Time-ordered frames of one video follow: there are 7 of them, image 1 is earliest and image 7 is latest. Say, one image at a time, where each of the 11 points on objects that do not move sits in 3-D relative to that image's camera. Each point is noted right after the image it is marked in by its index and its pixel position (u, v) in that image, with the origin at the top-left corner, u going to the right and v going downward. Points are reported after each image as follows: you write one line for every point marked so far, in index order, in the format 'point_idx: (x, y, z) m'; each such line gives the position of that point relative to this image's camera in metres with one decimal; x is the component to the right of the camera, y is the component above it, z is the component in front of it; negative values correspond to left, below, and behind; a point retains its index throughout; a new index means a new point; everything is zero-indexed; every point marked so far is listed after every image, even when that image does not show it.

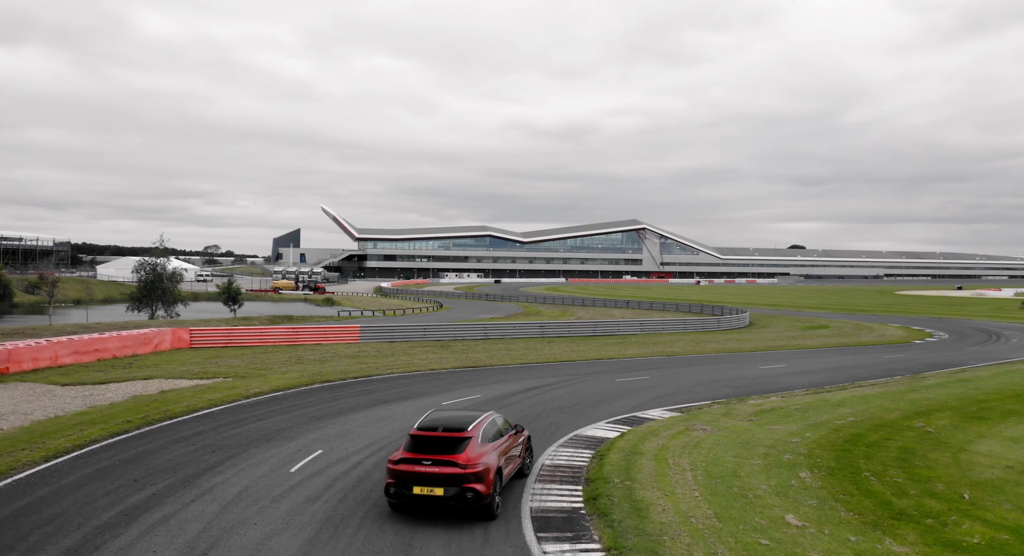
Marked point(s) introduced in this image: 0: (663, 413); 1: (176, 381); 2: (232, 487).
0: (+4.0, -3.6, +18.9) m
1: (-9.3, -3.0, +19.9) m
2: (-4.2, -3.2, +10.7) m
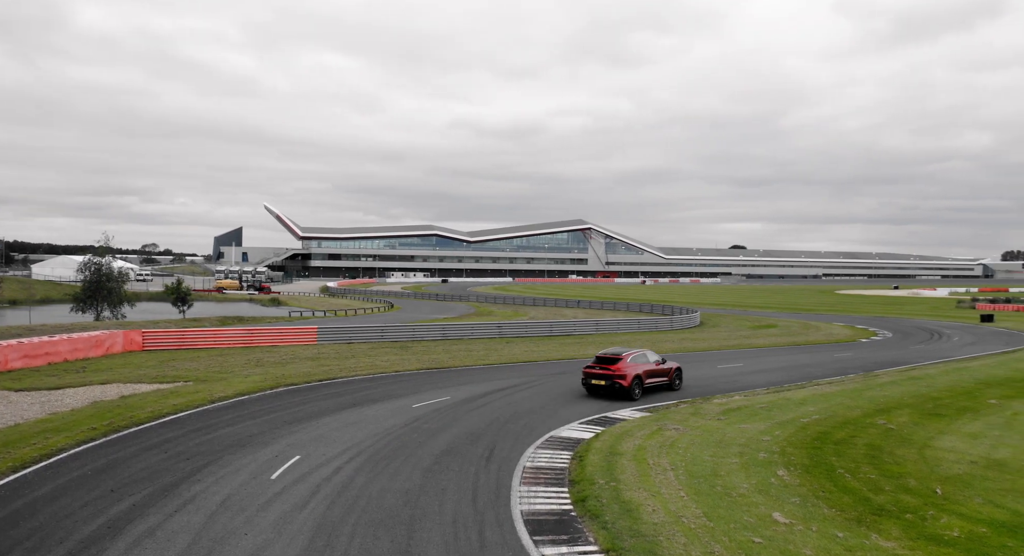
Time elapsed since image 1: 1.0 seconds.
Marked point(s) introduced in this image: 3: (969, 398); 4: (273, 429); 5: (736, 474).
0: (+3.3, -3.7, +19.1) m
1: (-10.0, -3.0, +19.1) m
2: (-4.4, -3.2, +10.4) m
3: (+13.0, -3.6, +20.1) m
4: (-5.1, -3.3, +15.1) m
5: (+4.0, -3.4, +12.3) m
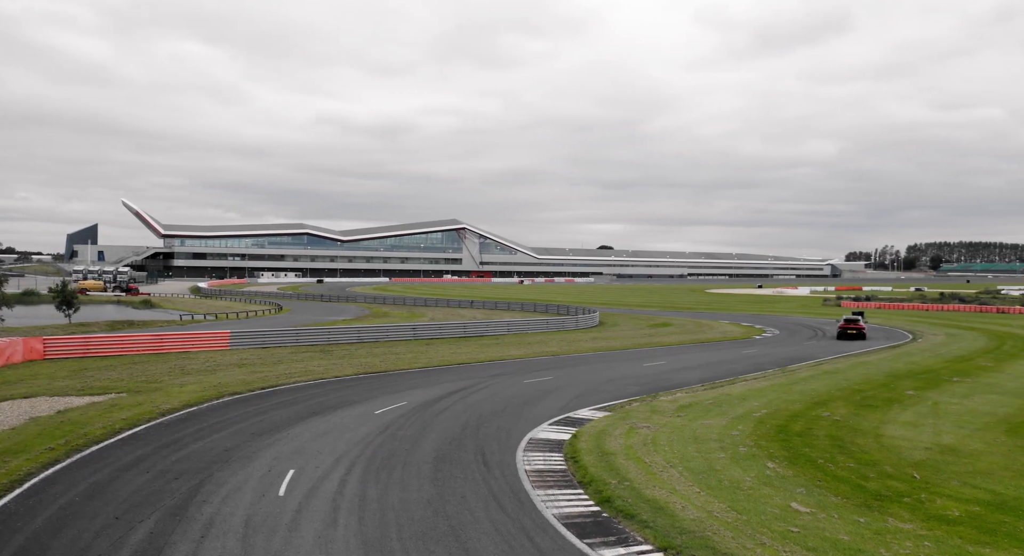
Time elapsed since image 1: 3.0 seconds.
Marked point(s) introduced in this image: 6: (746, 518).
0: (+2.3, -3.7, +19.5) m
1: (-10.9, -3.1, +17.3) m
2: (-3.8, -3.3, +9.6) m
3: (+11.7, -3.7, +22.1) m
4: (-5.4, -3.3, +14.2) m
5: (+4.1, -3.5, +12.9) m
6: (+3.3, -3.4, +10.0) m
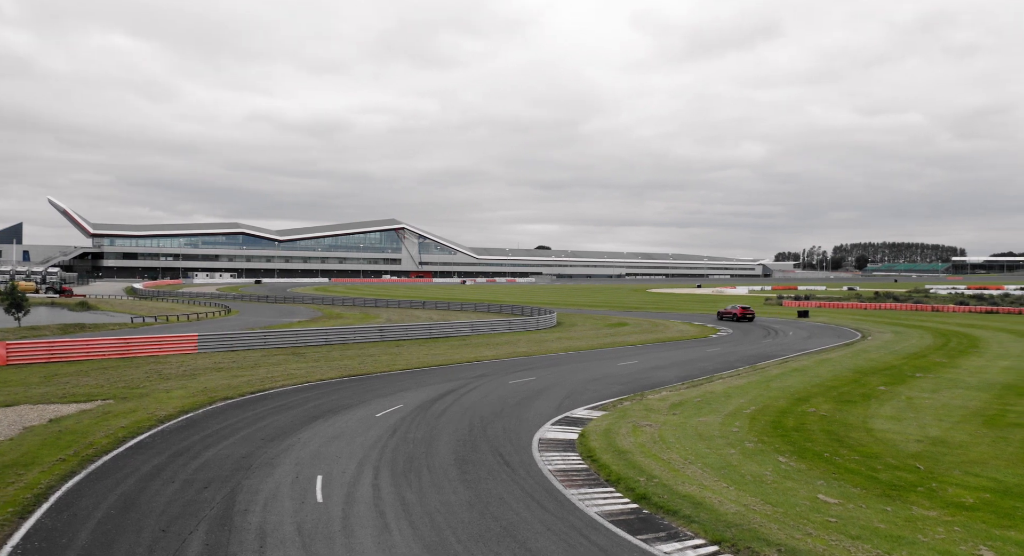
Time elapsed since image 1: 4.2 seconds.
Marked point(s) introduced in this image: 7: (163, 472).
0: (+2.2, -3.8, +19.8) m
1: (-10.7, -3.1, +16.6) m
2: (-3.1, -3.3, +9.5) m
3: (+11.4, -3.7, +23.1) m
4: (-5.0, -3.4, +14.0) m
5: (+4.5, -3.5, +13.4) m
6: (+4.0, -3.4, +10.4) m
7: (-5.9, -3.3, +11.9) m
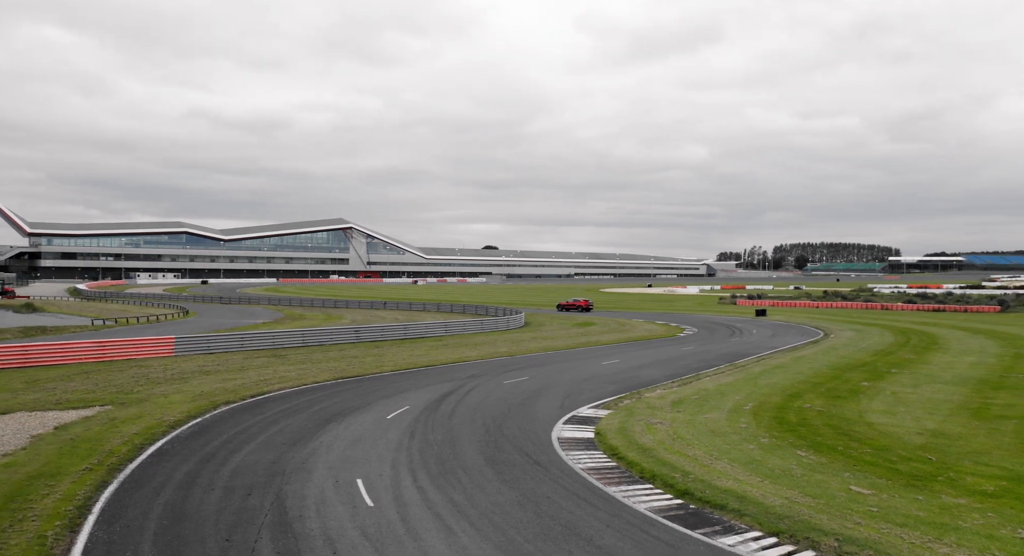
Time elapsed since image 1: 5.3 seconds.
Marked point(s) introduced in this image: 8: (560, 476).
0: (+2.4, -3.8, +20.1) m
1: (-10.3, -3.2, +16.1) m
2: (-2.2, -3.4, +9.5) m
3: (+11.3, -3.7, +24.0) m
4: (-4.4, -3.4, +13.8) m
5: (+5.1, -3.5, +13.8) m
6: (+4.8, -3.5, +10.9) m
7: (-5.2, -3.3, +11.7) m
8: (+0.8, -3.6, +12.8) m
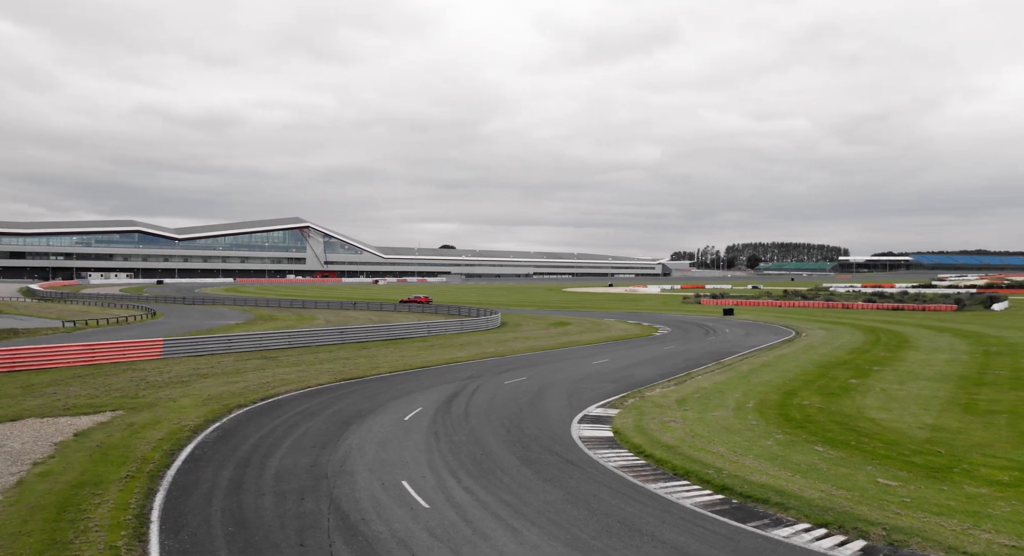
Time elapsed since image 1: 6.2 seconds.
0: (+2.7, -3.8, +20.5) m
1: (-9.8, -3.2, +15.8) m
2: (-1.3, -3.4, +9.7) m
3: (+11.4, -3.8, +24.9) m
4: (-3.8, -3.5, +13.8) m
5: (+5.7, -3.6, +14.4) m
6: (+5.6, -3.5, +11.4) m
7: (-4.4, -3.4, +11.7) m
8: (+1.5, -3.7, +13.2) m
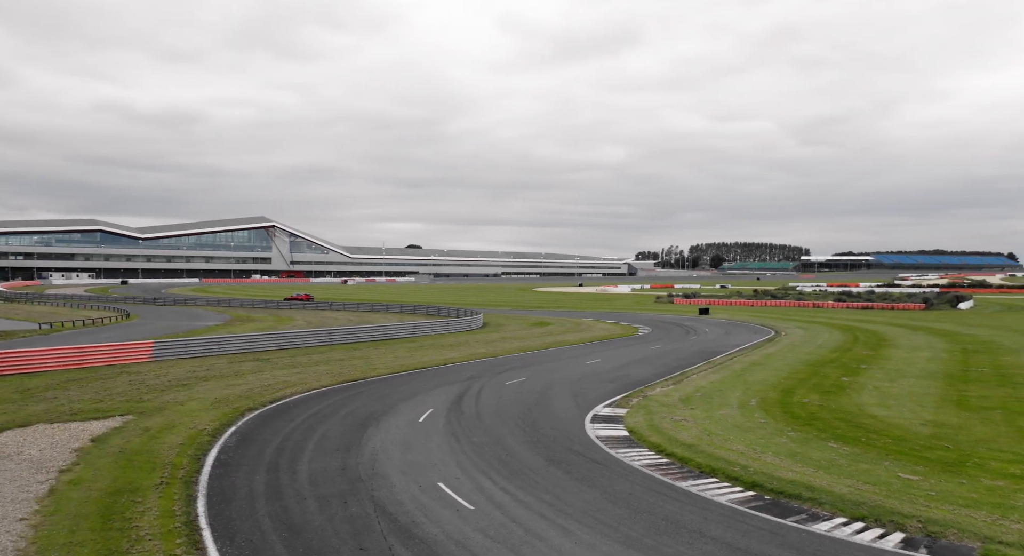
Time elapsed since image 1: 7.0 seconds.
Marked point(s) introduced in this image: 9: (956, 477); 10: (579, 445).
0: (+2.9, -3.9, +20.8) m
1: (-9.3, -3.3, +15.6) m
2: (-0.6, -3.5, +9.8) m
3: (+11.5, -3.8, +25.6) m
4: (-3.2, -3.5, +13.9) m
5: (+6.3, -3.6, +14.8) m
6: (+6.2, -3.6, +11.8) m
7: (-3.8, -3.4, +11.7) m
8: (+2.1, -3.7, +13.4) m
9: (+7.9, -3.6, +12.5) m
10: (+1.4, -3.8, +15.9) m
